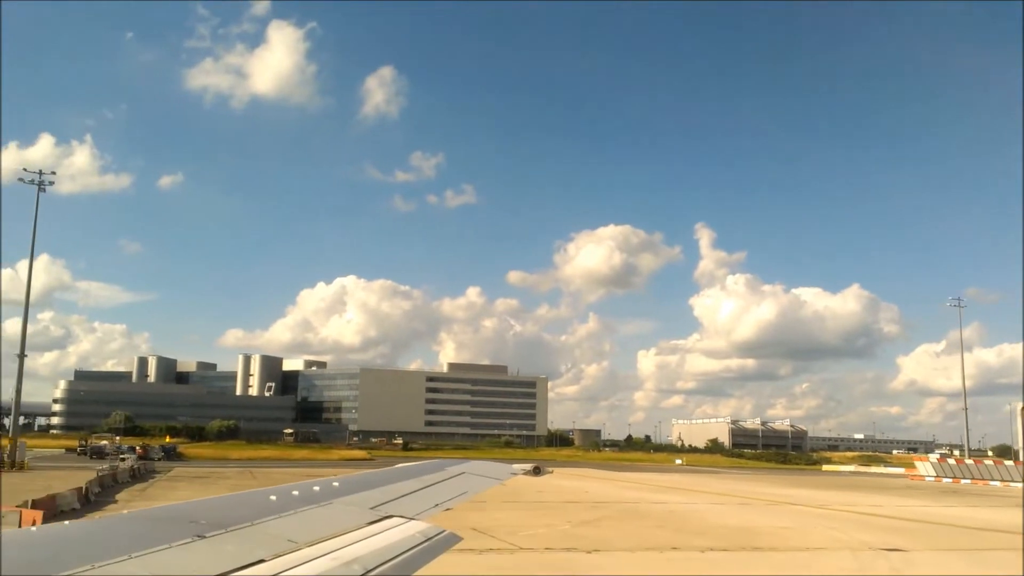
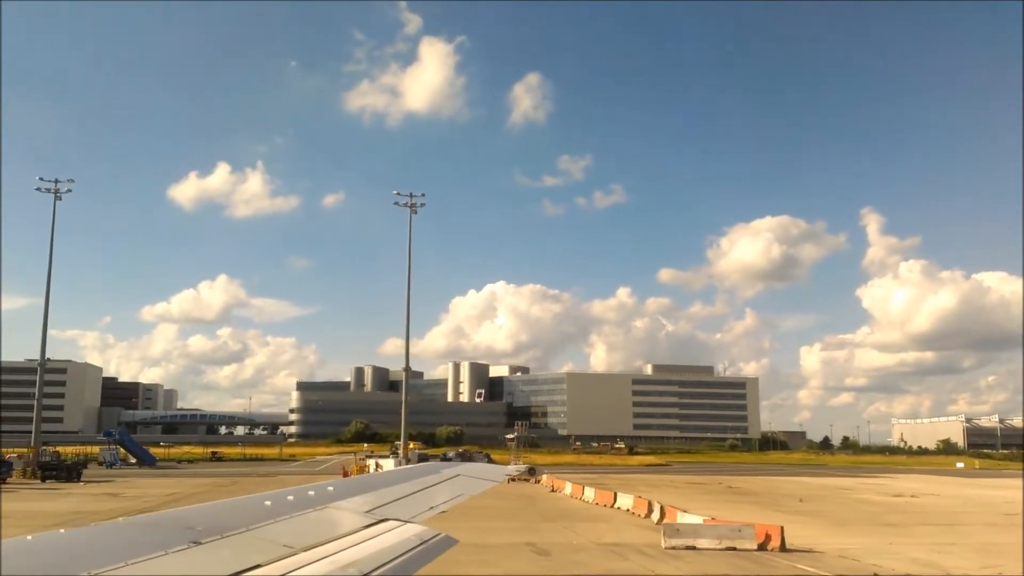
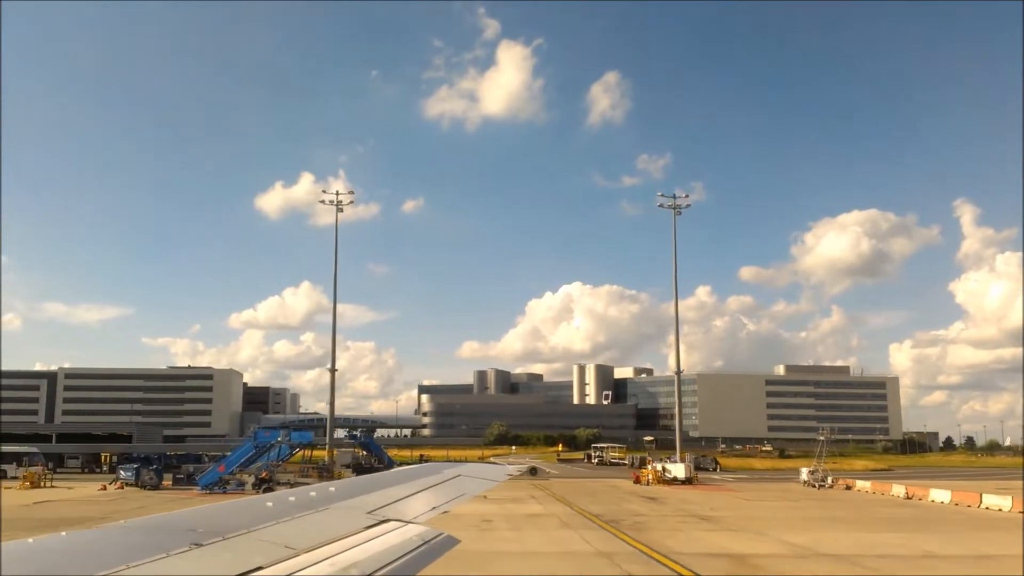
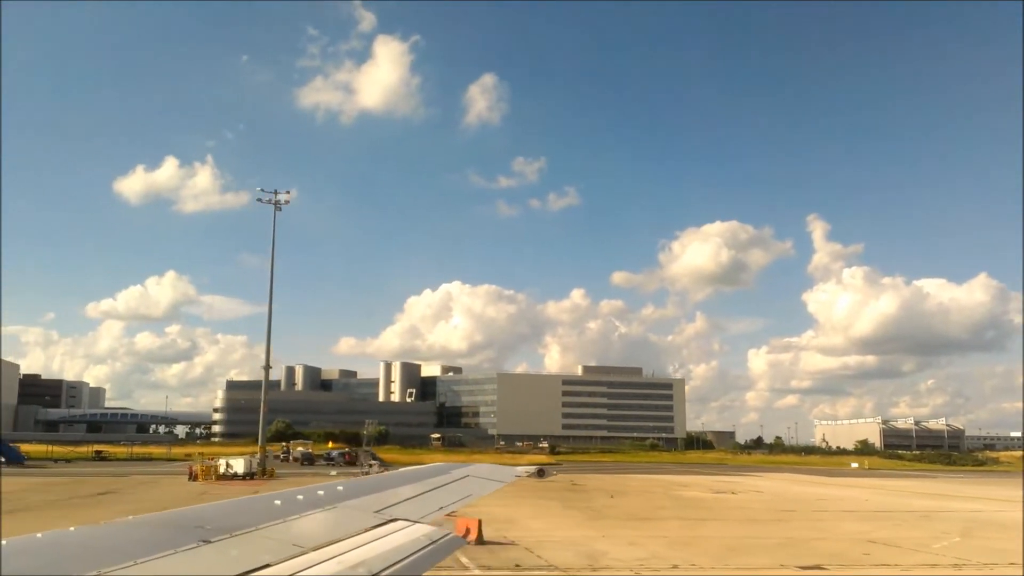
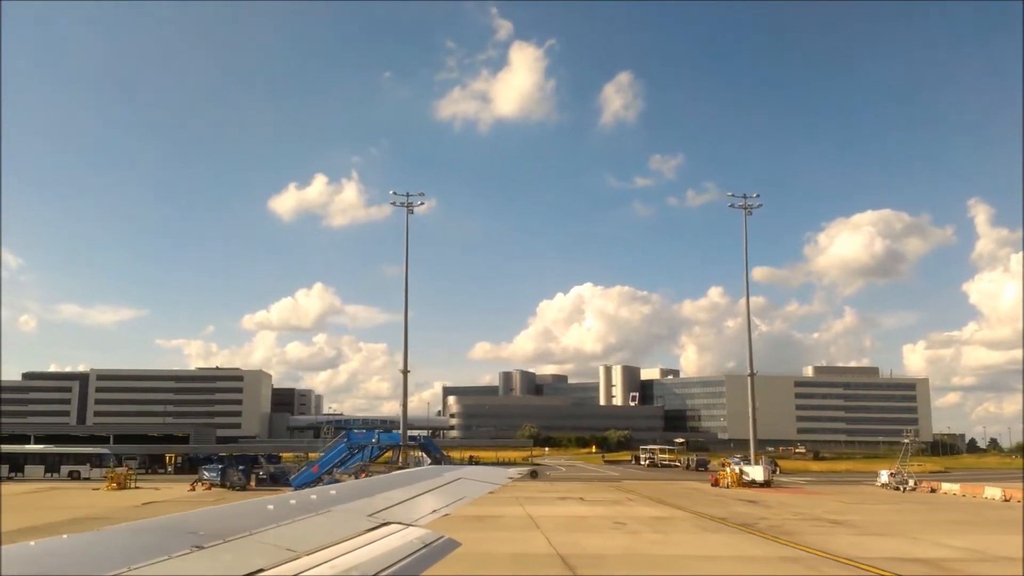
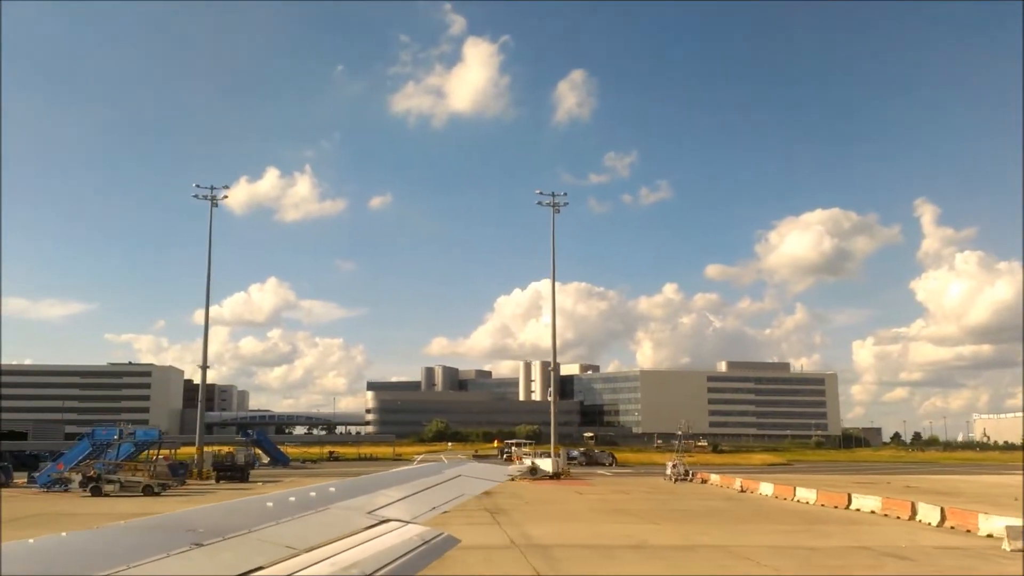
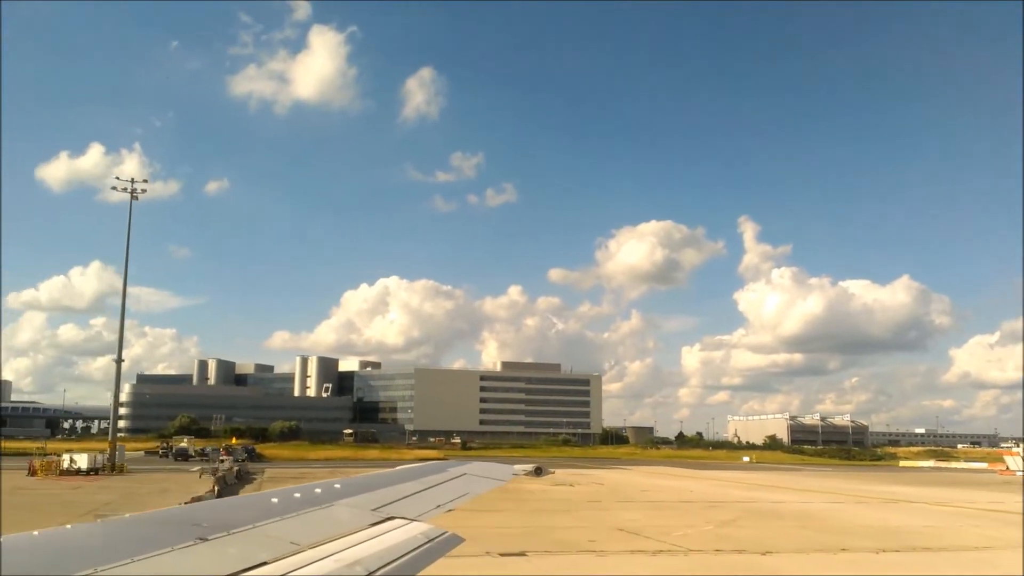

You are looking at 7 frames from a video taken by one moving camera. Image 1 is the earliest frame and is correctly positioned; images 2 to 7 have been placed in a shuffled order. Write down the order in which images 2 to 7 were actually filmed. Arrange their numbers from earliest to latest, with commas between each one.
7, 4, 2, 6, 3, 5
